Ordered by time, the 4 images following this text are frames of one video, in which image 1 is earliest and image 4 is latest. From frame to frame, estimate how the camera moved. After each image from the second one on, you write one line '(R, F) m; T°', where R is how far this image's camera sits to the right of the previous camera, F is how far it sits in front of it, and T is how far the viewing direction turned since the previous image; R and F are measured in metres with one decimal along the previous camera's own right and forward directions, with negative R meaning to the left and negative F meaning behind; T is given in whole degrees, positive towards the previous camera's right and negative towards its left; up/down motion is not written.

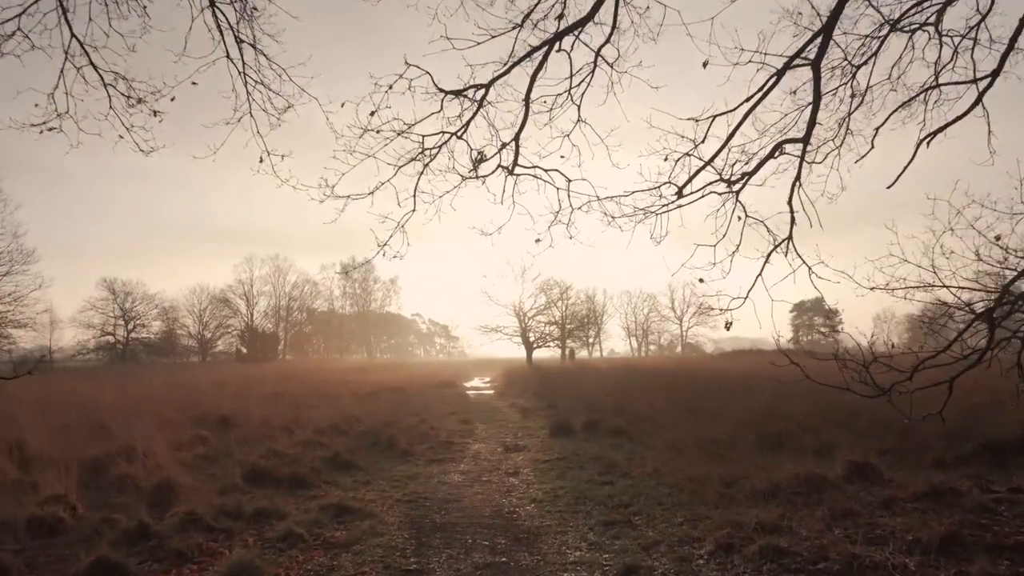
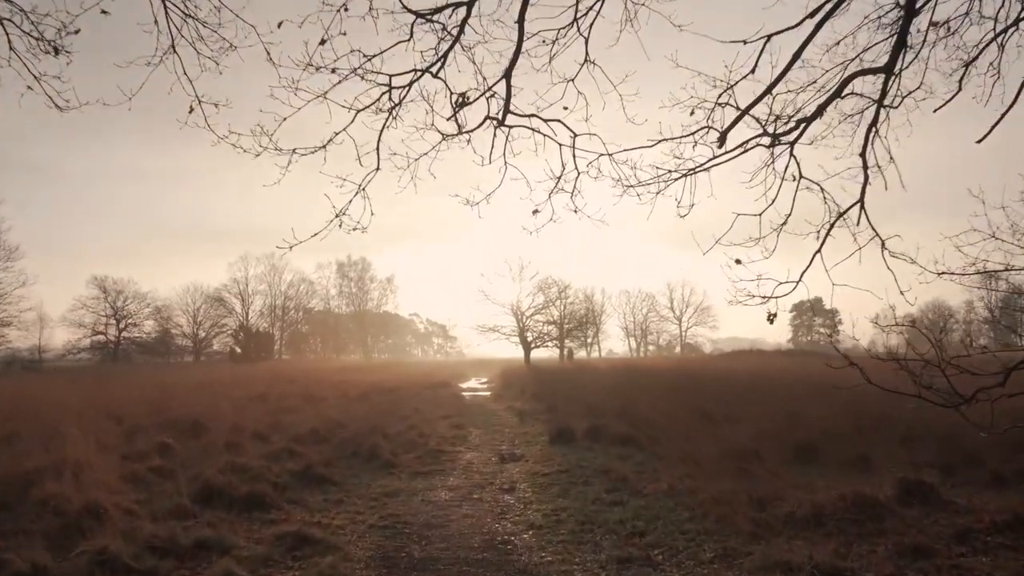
(0.0, +1.4) m; 0°
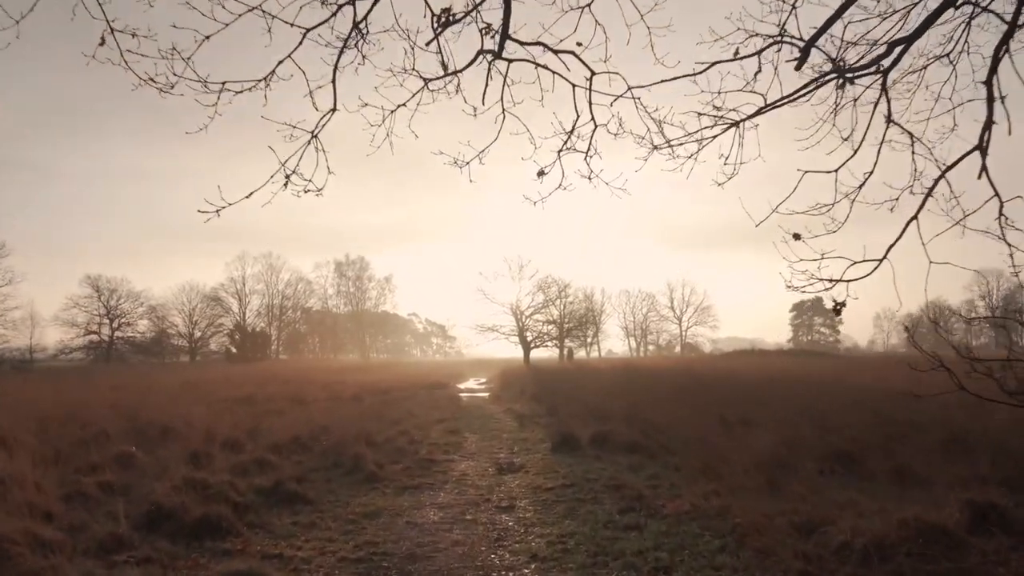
(0.0, +1.2) m; 0°
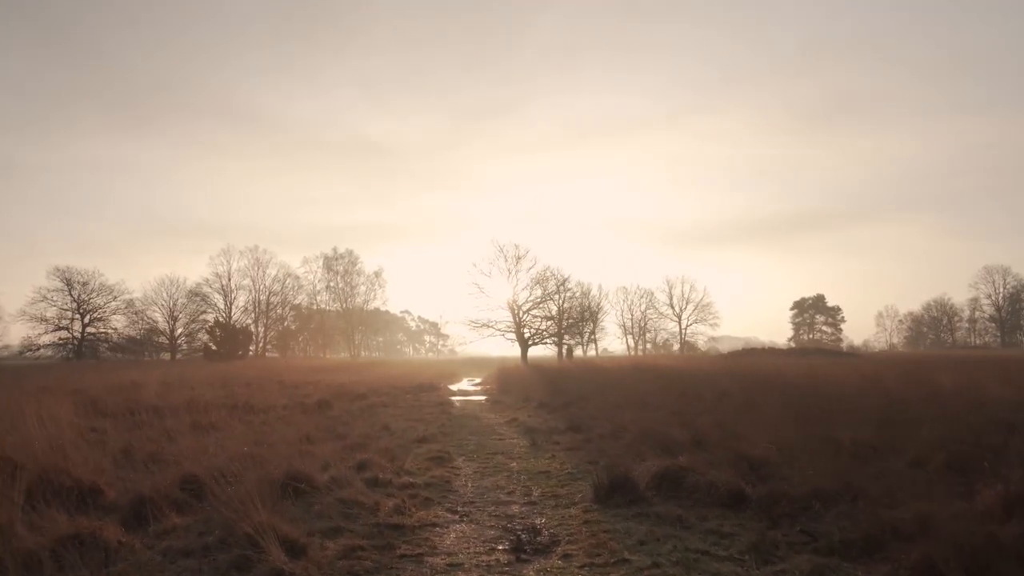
(-0.4, +5.1) m; +1°
